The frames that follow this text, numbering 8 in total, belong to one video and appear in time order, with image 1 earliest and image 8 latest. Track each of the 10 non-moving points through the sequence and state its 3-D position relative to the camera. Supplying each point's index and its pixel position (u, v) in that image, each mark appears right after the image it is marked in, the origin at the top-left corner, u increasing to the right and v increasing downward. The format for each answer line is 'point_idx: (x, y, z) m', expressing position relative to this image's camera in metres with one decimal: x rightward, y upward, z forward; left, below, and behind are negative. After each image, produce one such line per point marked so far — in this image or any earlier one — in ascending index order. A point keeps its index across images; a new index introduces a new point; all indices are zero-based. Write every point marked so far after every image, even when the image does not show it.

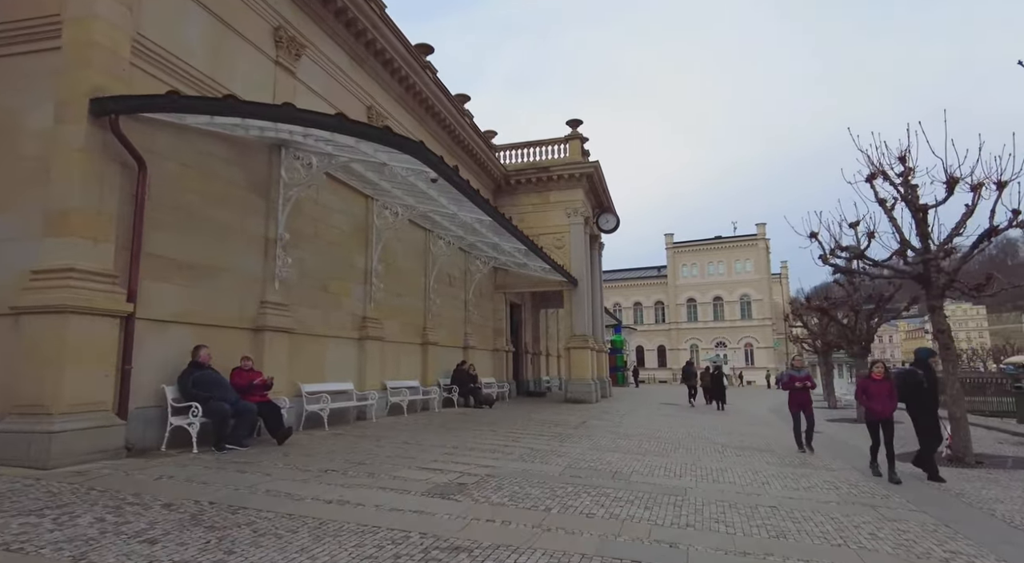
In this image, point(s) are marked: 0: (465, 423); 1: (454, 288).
0: (-1.0, -3.1, +12.5) m
1: (-1.9, -0.2, +18.4) m
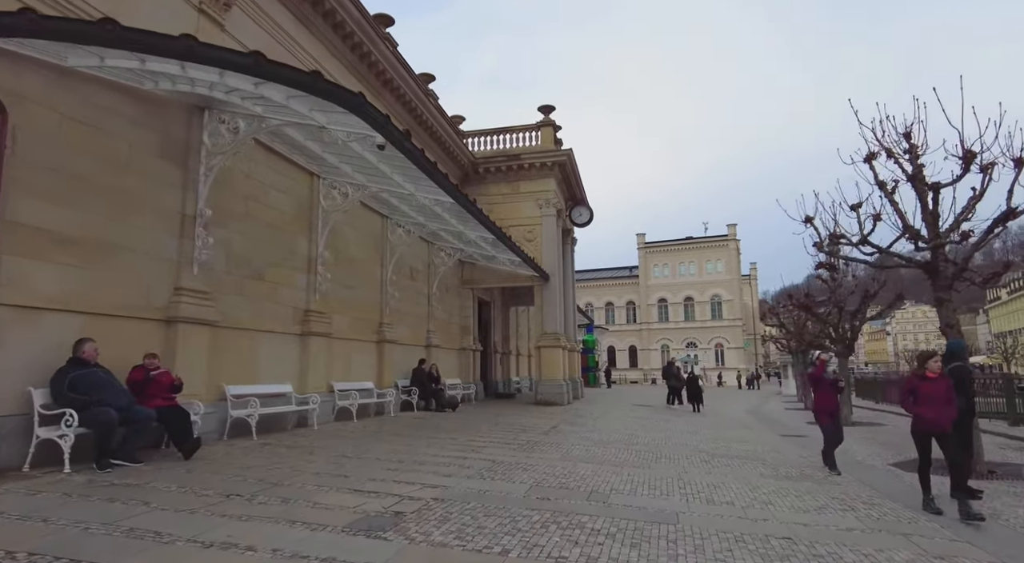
0: (-1.8, -2.9, +11.1) m
1: (-2.9, 0.0, +17.0) m
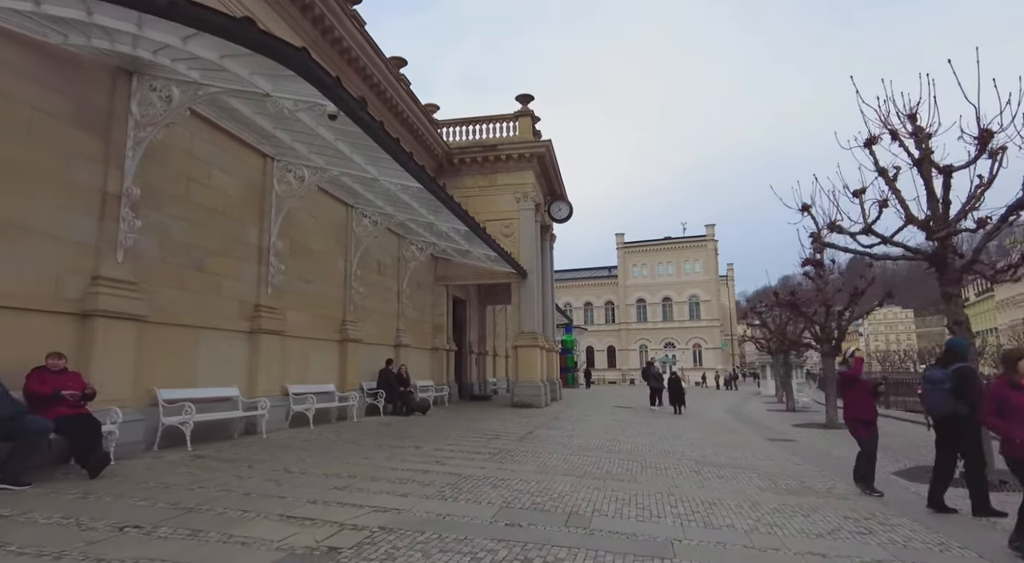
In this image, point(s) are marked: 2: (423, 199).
0: (-2.2, -2.7, +10.1) m
1: (-3.6, +0.2, +16.0) m
2: (-1.9, +1.8, +12.1) m
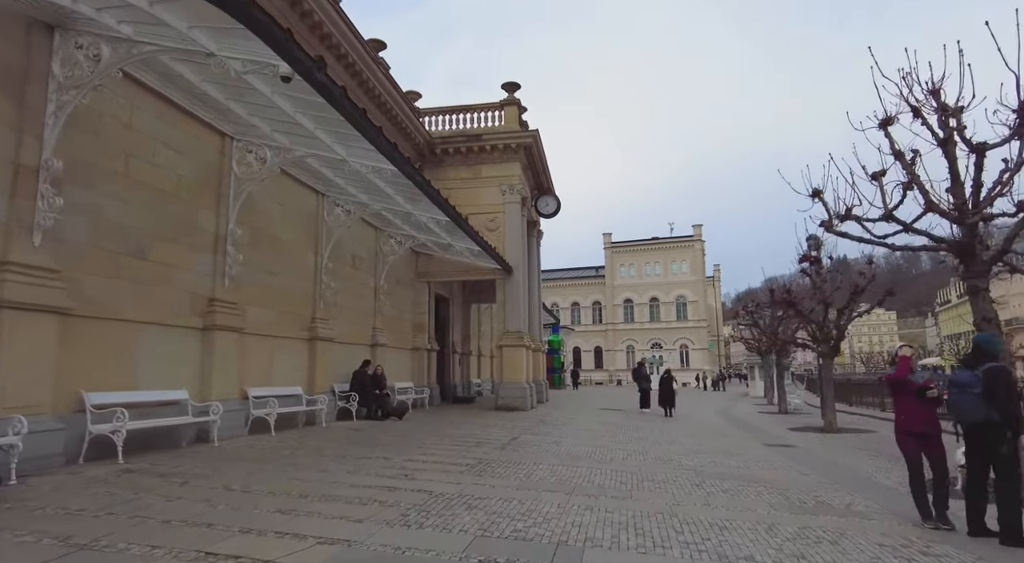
0: (-2.5, -2.6, +9.1) m
1: (-4.0, +0.3, +15.0) m
2: (-2.2, +1.9, +11.2) m
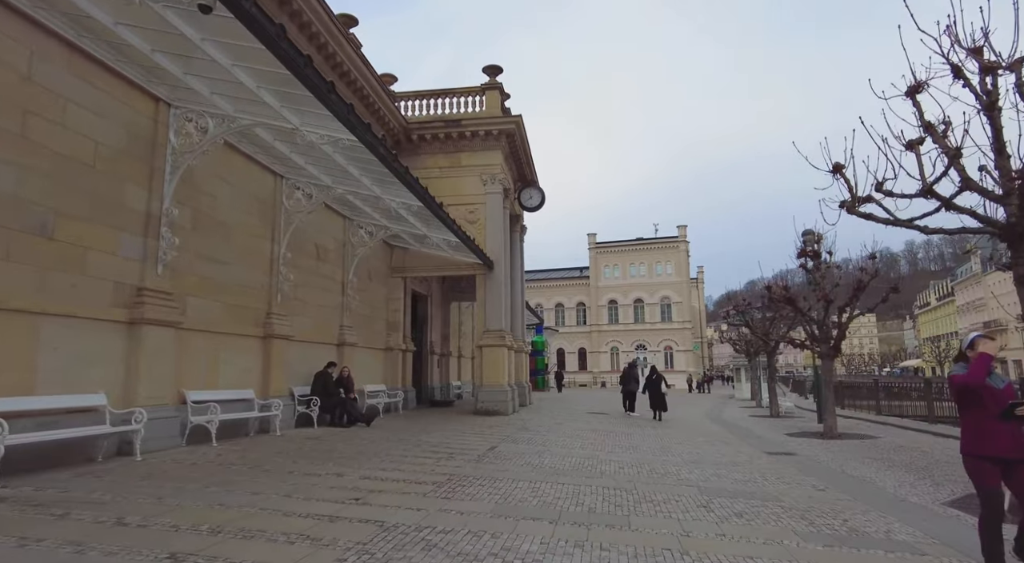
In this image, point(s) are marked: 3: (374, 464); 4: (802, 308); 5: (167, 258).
0: (-2.9, -2.4, +7.9) m
1: (-4.5, +0.5, +13.7) m
2: (-2.5, +2.1, +9.9) m
3: (-1.9, -2.5, +7.8) m
4: (+7.8, -0.7, +15.4) m
5: (-5.1, +0.3, +8.5) m
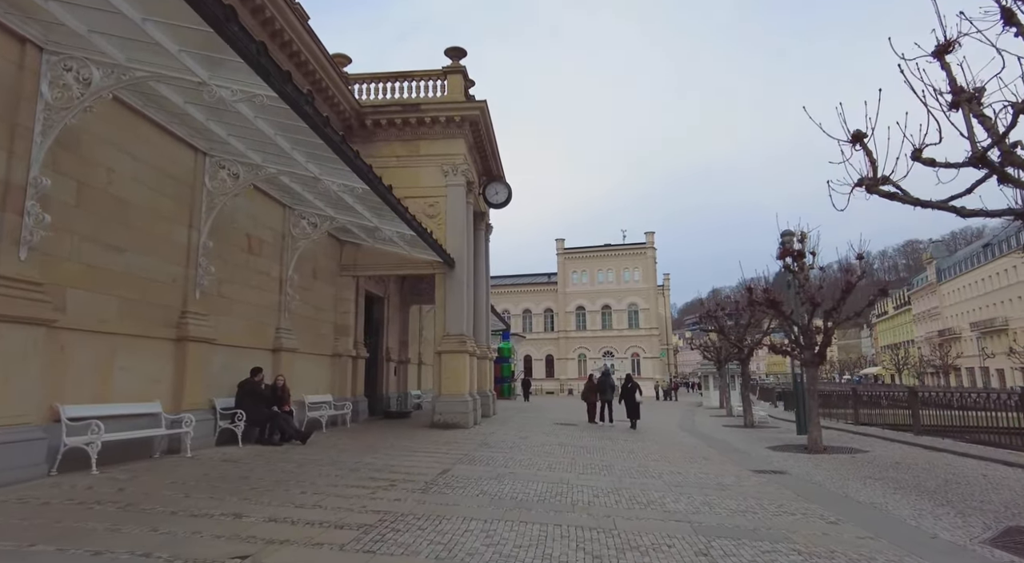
0: (-3.4, -2.3, +6.3) m
1: (-5.3, +0.5, +12.0) m
2: (-3.1, +2.2, +8.4) m
3: (-2.4, -2.3, +6.2) m
4: (+6.8, -0.7, +14.4) m
5: (-5.6, +0.5, +6.8) m
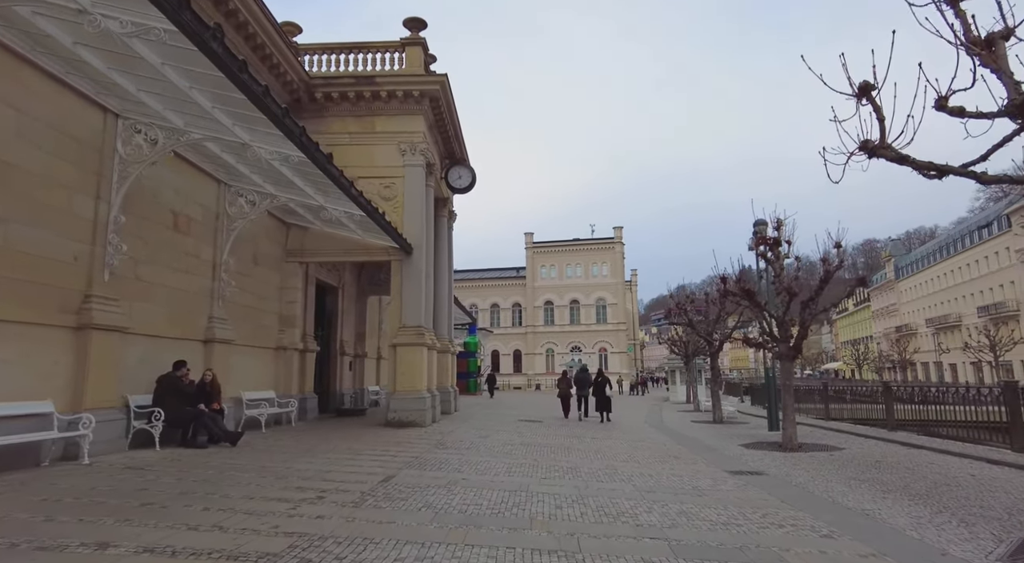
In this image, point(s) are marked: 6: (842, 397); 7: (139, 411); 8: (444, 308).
0: (-3.9, -2.0, +5.1) m
1: (-6.0, +0.9, +10.7) m
2: (-3.7, +2.4, +7.2) m
3: (-2.9, -2.1, +5.1) m
4: (+5.9, -0.5, +13.7) m
5: (-6.1, +0.8, +5.5) m
6: (+11.2, -3.9, +19.5) m
7: (-5.8, -2.0, +9.0) m
8: (-2.3, -0.9, +19.3) m
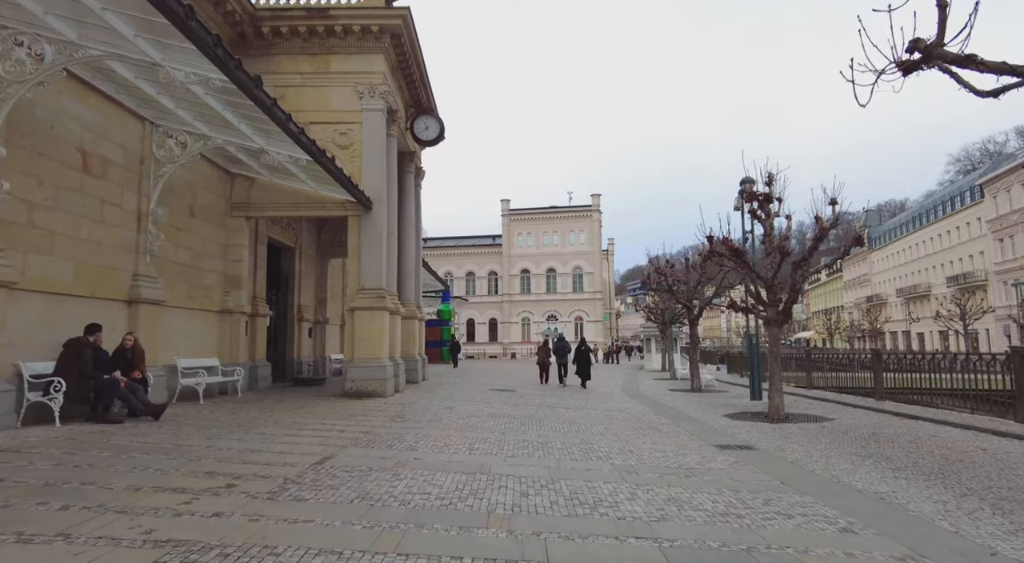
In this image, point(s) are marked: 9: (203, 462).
0: (-4.2, -1.5, +3.8) m
1: (-6.6, +1.6, +9.2) m
2: (-4.1, +3.0, +5.7) m
3: (-3.2, -1.6, +3.9) m
4: (+5.2, +0.4, +12.8) m
5: (-6.4, +1.3, +3.9) m
6: (+10.3, -2.7, +18.8) m
7: (-6.3, -1.3, +7.7) m
8: (-3.2, +0.4, +18.0) m
9: (-3.2, -1.9, +6.0) m
